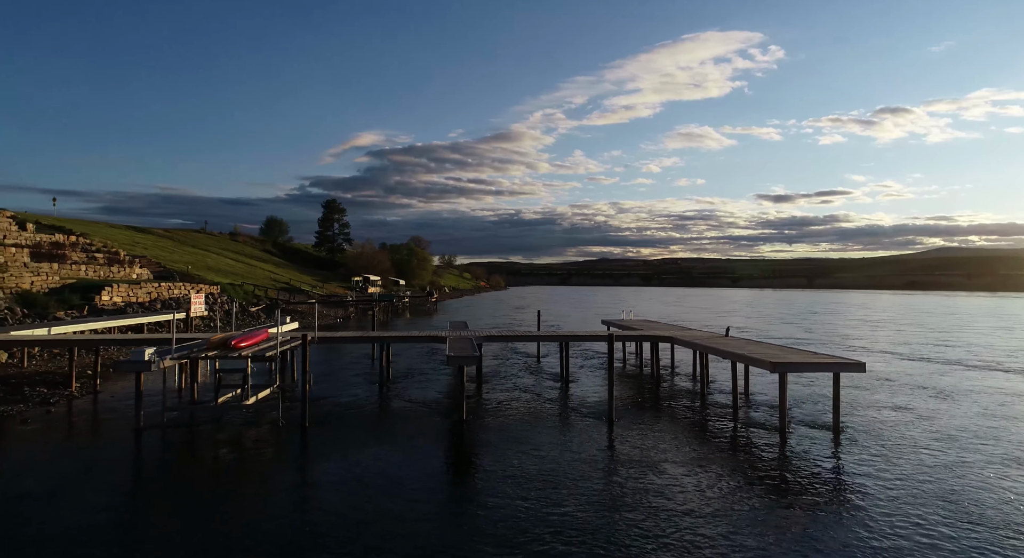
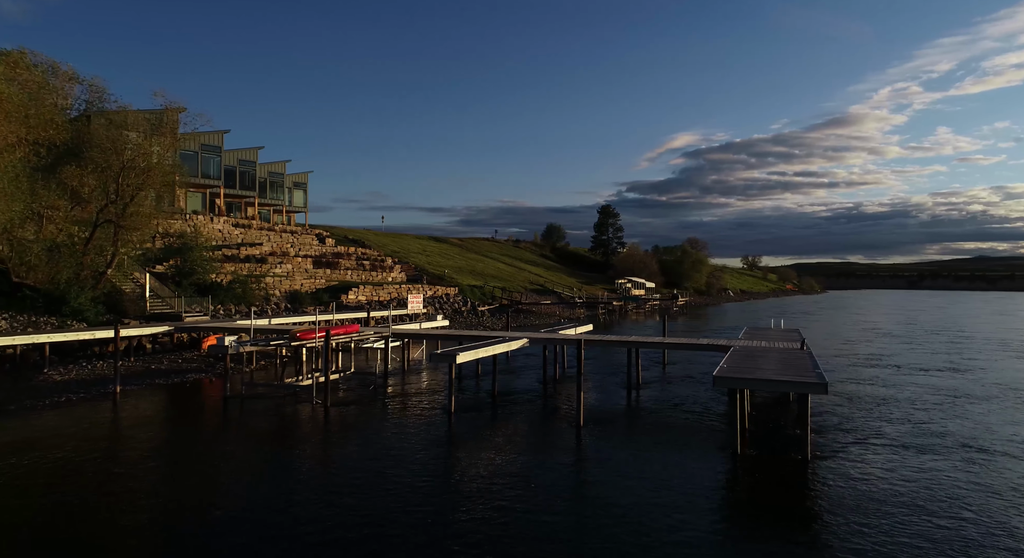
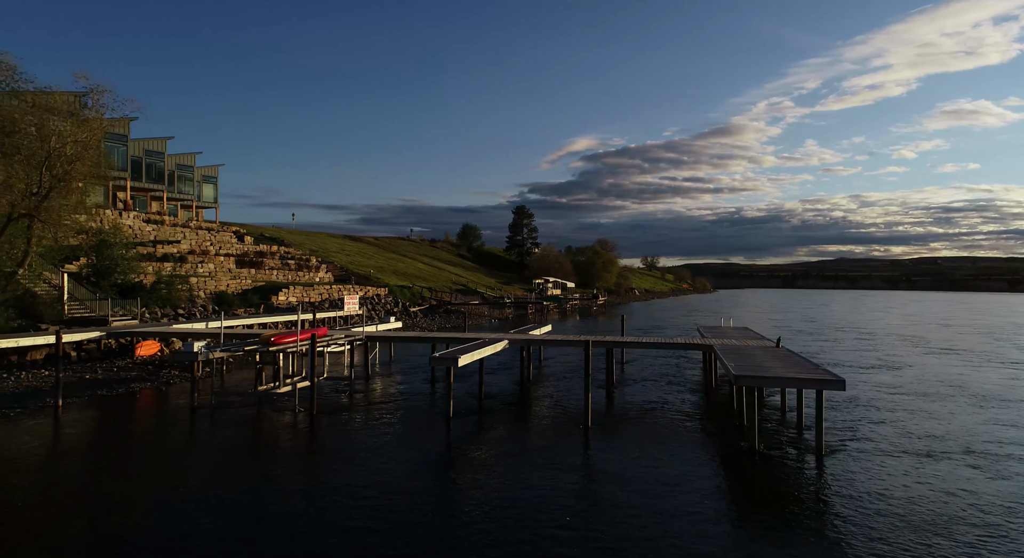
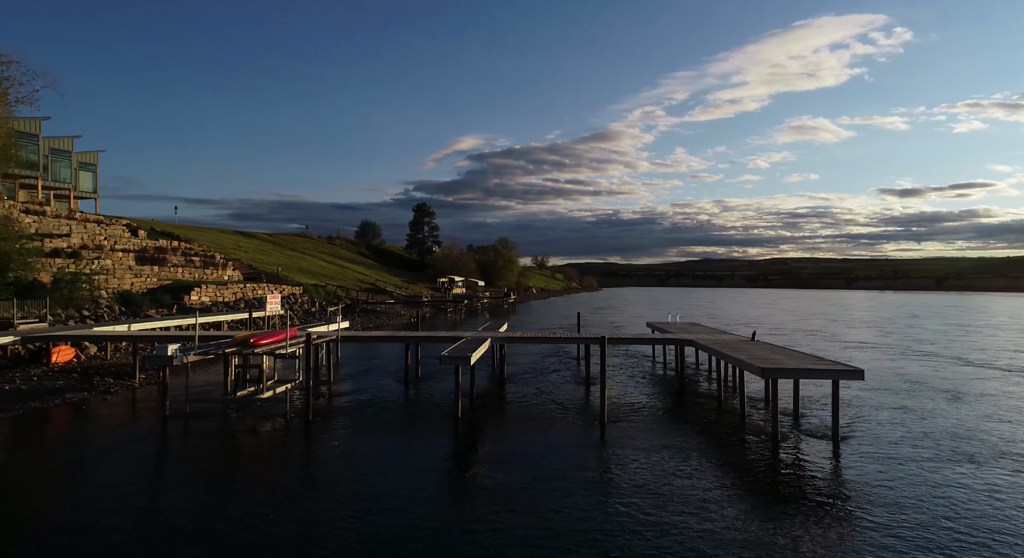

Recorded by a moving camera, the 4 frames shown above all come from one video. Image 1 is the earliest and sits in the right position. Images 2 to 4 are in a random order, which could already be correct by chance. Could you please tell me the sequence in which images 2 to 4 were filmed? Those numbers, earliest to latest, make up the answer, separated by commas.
4, 3, 2
